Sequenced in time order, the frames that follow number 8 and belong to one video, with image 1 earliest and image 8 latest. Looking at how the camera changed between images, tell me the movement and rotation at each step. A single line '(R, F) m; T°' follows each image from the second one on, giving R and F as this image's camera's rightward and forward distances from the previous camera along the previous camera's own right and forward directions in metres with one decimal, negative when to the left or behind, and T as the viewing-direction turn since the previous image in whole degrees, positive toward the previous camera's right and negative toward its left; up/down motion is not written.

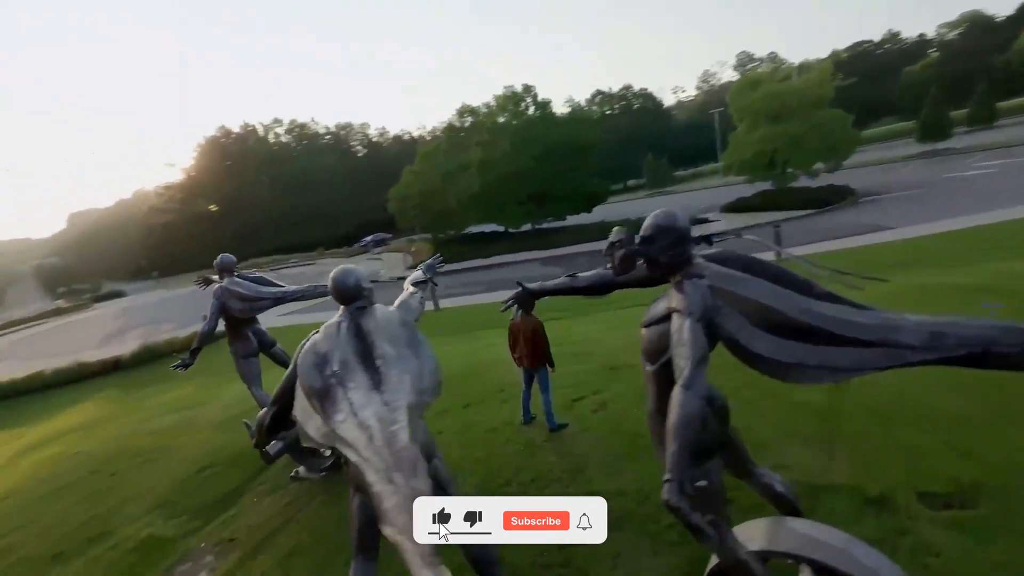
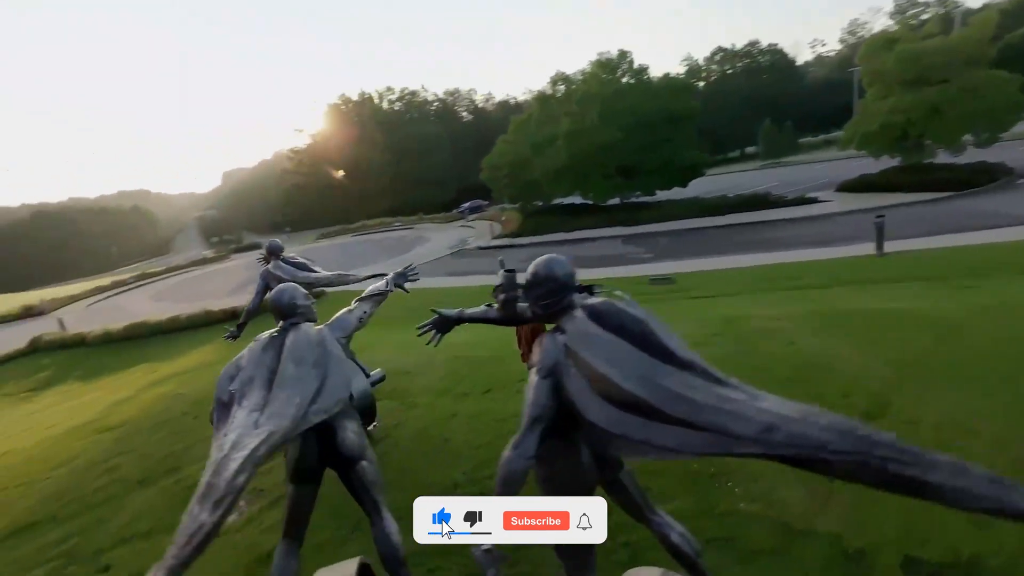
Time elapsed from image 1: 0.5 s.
(+1.2, 0.0) m; -11°
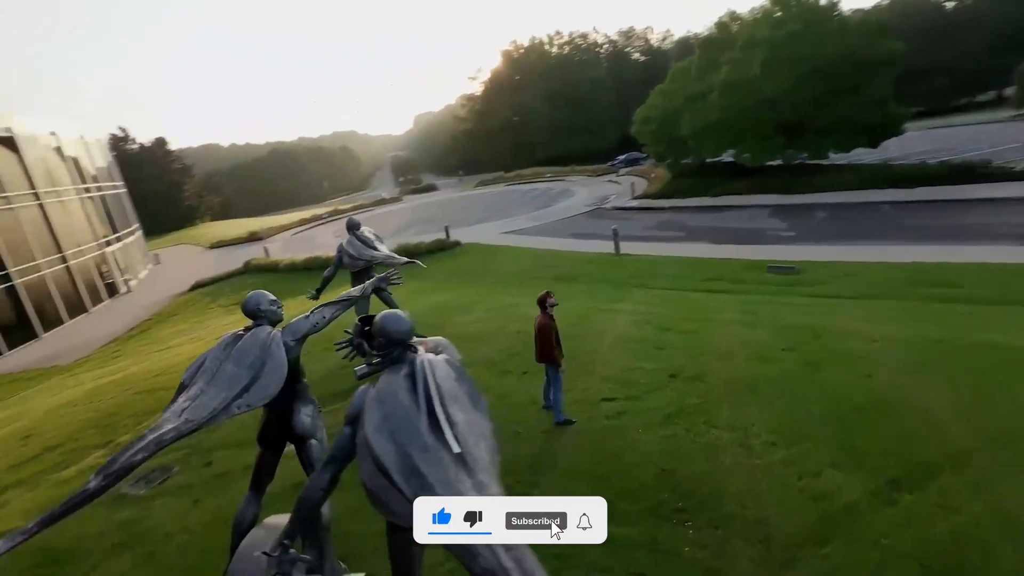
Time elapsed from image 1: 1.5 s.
(+1.8, +0.1) m; -18°
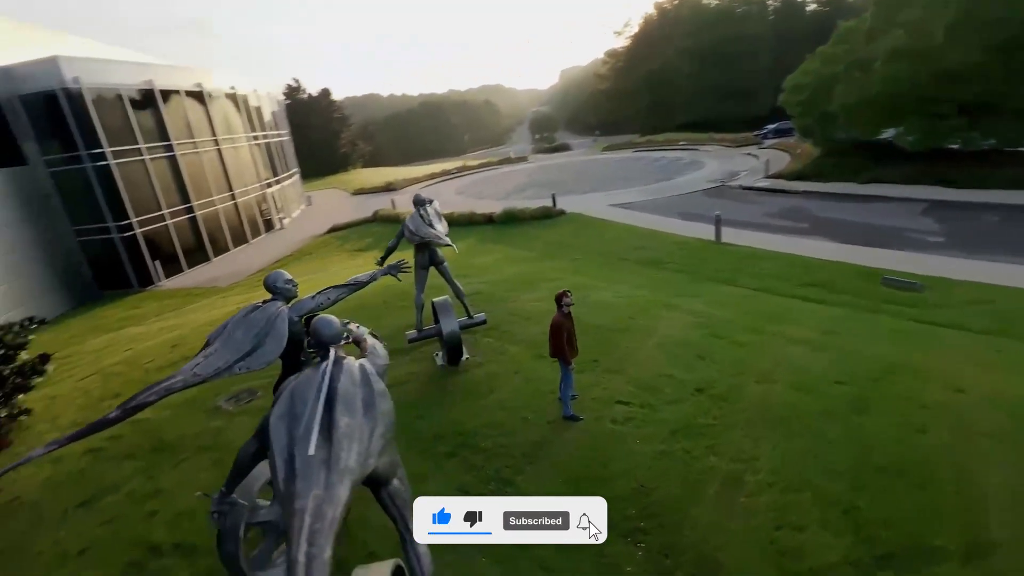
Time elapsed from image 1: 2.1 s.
(+1.4, 0.0) m; -14°
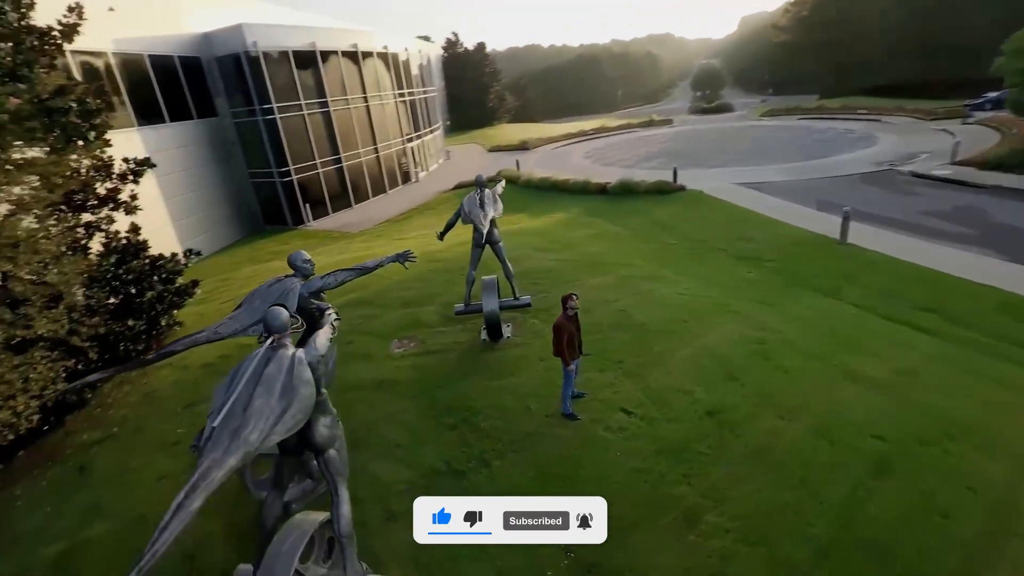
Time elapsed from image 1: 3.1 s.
(+1.7, 0.0) m; -15°
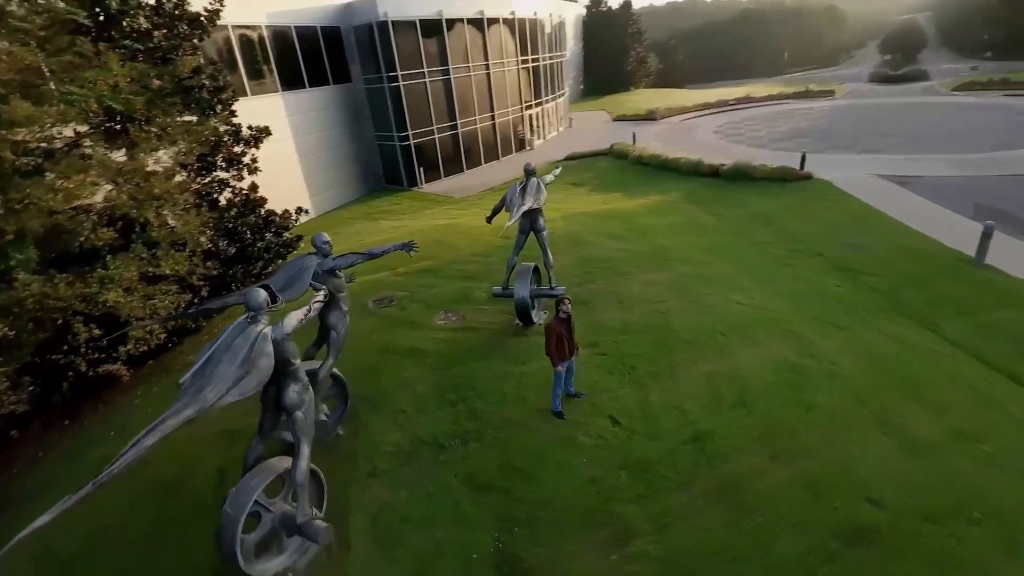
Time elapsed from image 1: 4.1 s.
(+1.7, 0.0) m; -14°
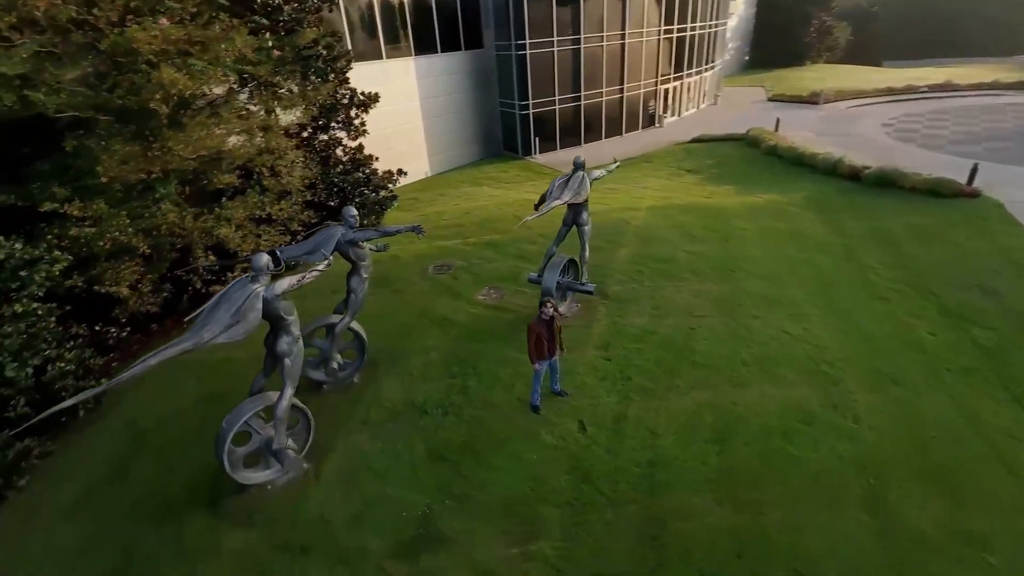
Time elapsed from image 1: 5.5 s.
(+1.9, -0.1) m; -14°
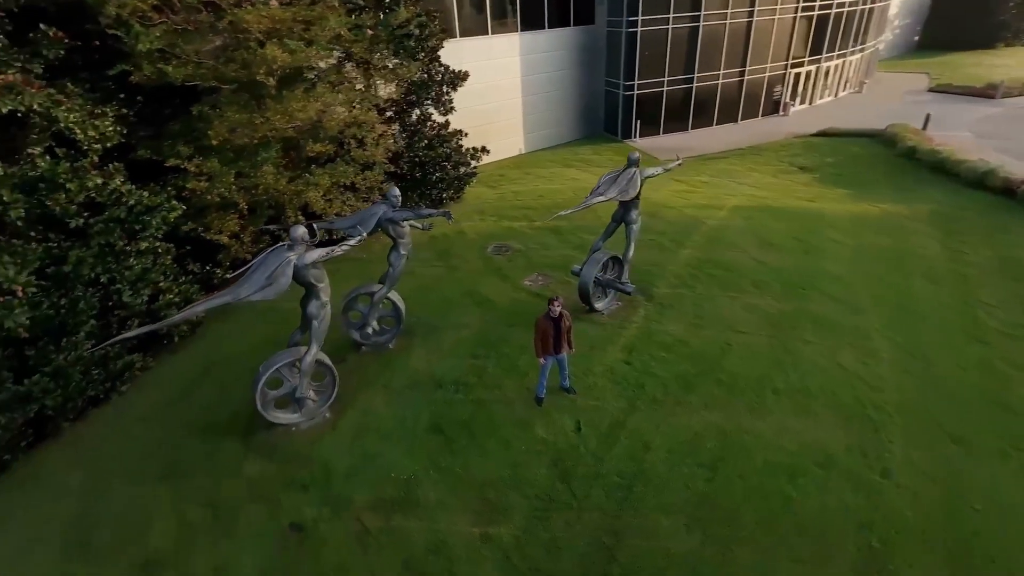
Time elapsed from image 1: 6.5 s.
(+1.3, 0.0) m; -12°
